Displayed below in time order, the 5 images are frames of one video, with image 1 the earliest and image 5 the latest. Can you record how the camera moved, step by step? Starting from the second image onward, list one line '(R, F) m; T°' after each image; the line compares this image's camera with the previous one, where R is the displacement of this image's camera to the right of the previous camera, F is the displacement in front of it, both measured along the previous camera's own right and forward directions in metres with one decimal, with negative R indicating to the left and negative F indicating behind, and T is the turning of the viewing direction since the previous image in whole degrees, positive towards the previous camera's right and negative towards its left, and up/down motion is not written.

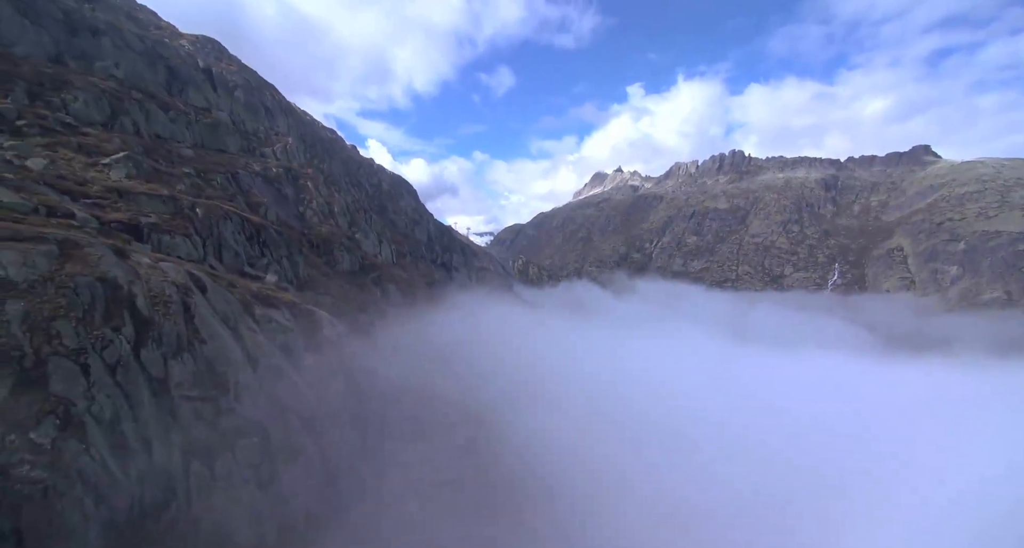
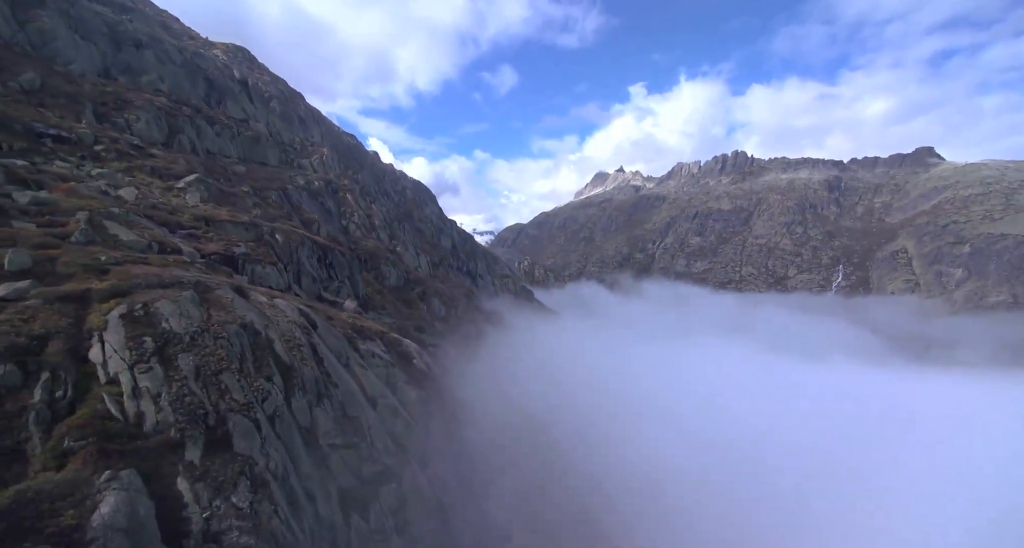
(-5.5, -0.3) m; -1°
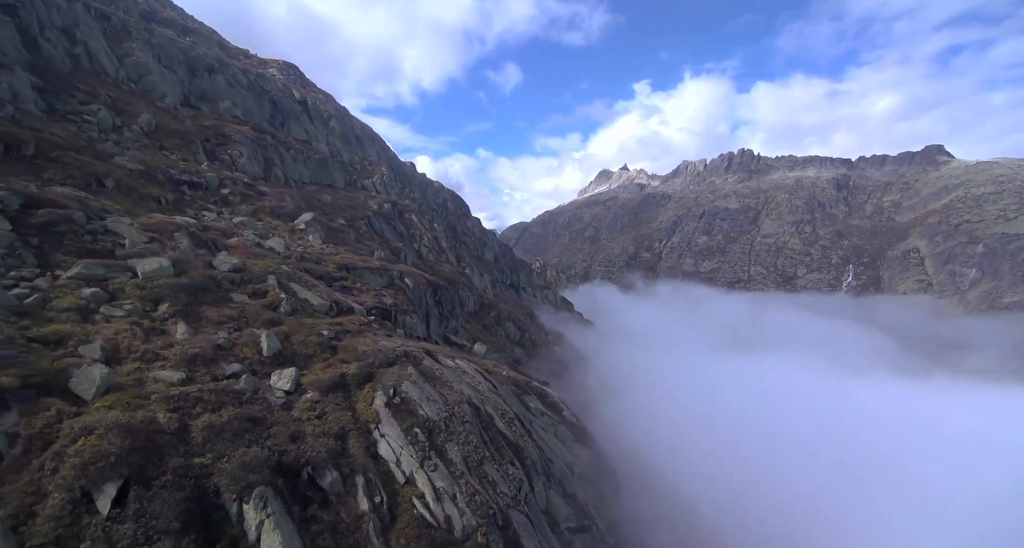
(-9.2, -0.6) m; -2°
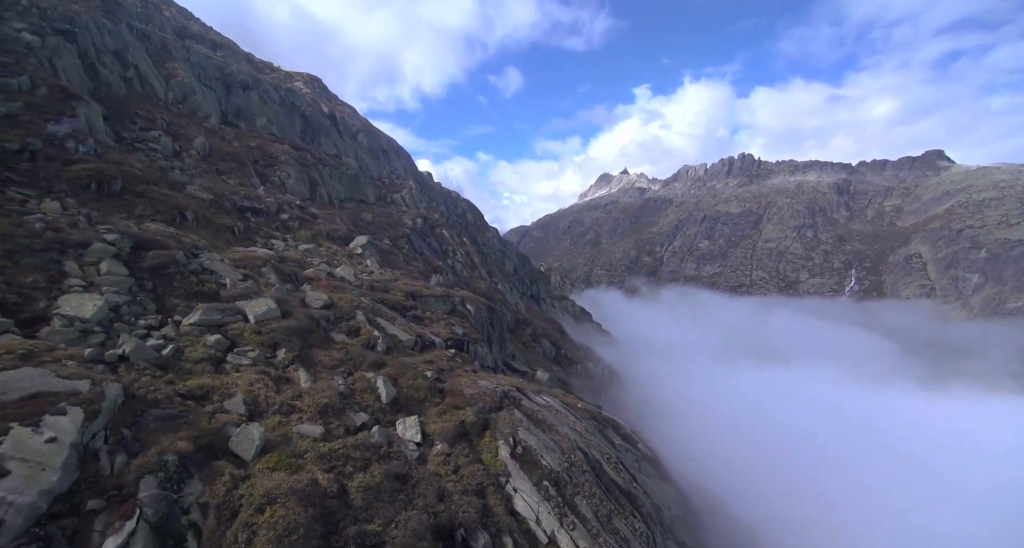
(-4.7, -0.2) m; -1°
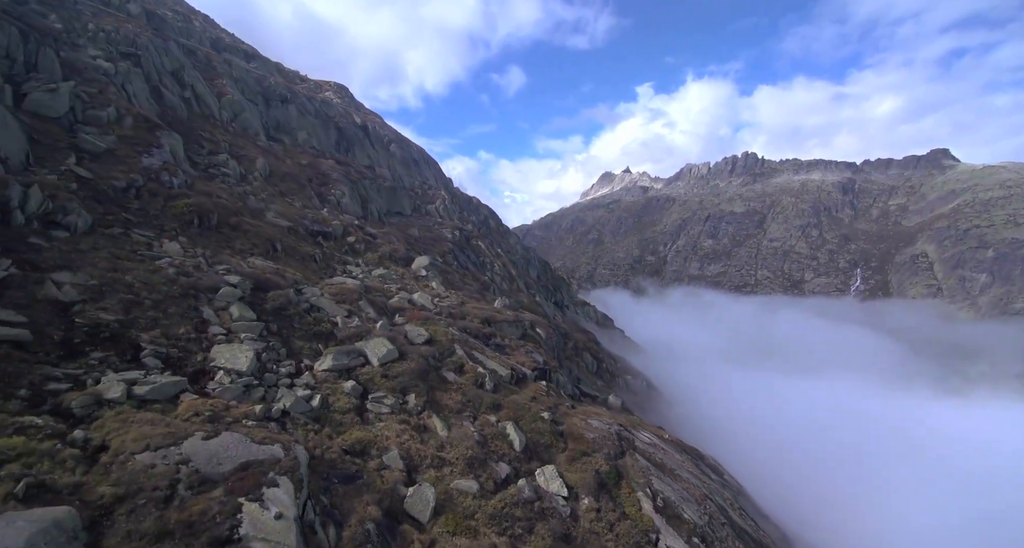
(-5.3, -0.3) m; -2°
